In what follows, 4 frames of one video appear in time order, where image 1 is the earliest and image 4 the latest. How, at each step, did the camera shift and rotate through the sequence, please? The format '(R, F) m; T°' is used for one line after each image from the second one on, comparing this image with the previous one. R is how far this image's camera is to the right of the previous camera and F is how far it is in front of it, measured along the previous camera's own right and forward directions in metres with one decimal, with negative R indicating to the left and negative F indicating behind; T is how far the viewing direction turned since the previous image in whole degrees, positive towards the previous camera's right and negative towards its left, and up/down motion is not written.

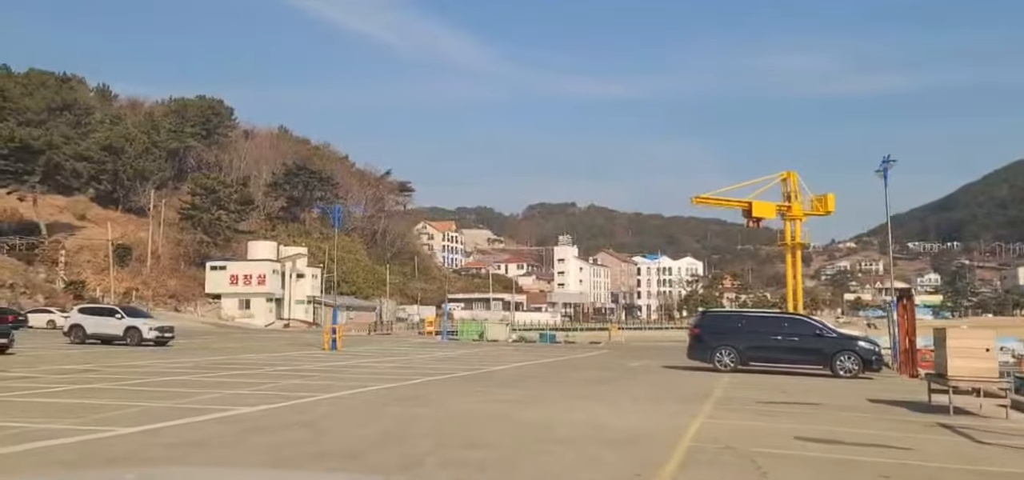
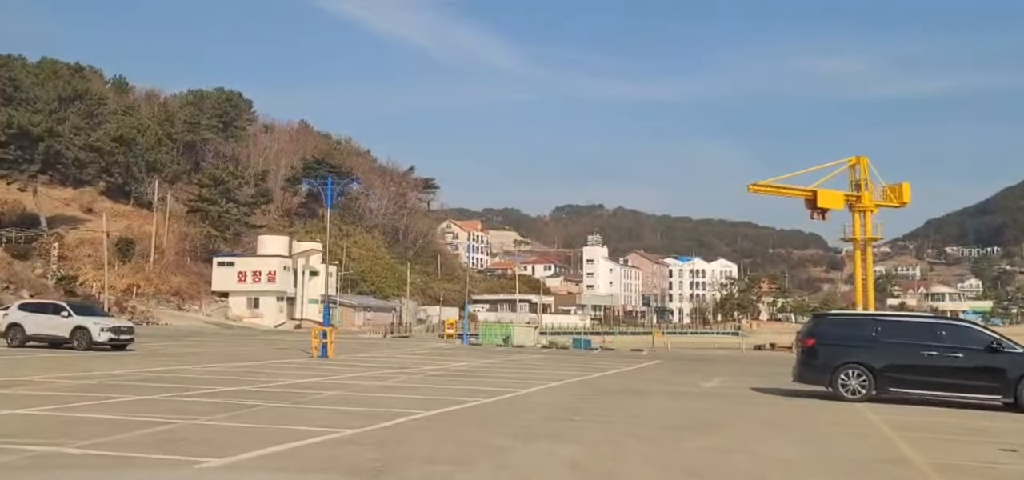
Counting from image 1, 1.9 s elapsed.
(-0.2, +6.2) m; -2°
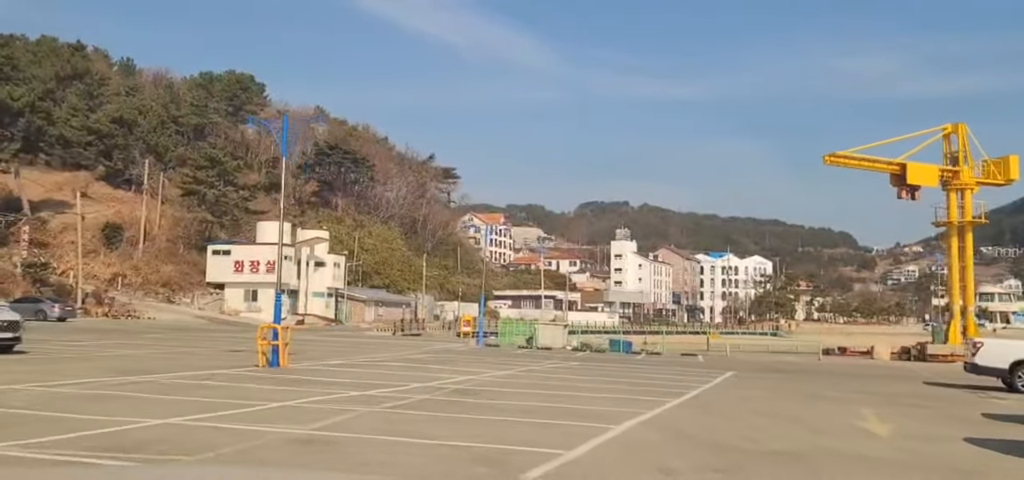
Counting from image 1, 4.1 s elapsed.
(-0.1, +7.6) m; -2°
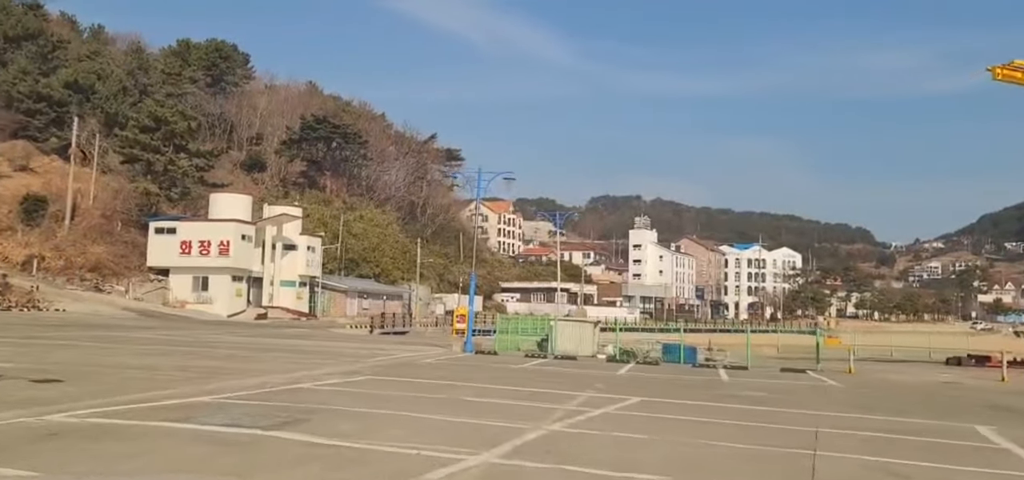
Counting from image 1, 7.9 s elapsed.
(+0.1, +12.8) m; -1°
